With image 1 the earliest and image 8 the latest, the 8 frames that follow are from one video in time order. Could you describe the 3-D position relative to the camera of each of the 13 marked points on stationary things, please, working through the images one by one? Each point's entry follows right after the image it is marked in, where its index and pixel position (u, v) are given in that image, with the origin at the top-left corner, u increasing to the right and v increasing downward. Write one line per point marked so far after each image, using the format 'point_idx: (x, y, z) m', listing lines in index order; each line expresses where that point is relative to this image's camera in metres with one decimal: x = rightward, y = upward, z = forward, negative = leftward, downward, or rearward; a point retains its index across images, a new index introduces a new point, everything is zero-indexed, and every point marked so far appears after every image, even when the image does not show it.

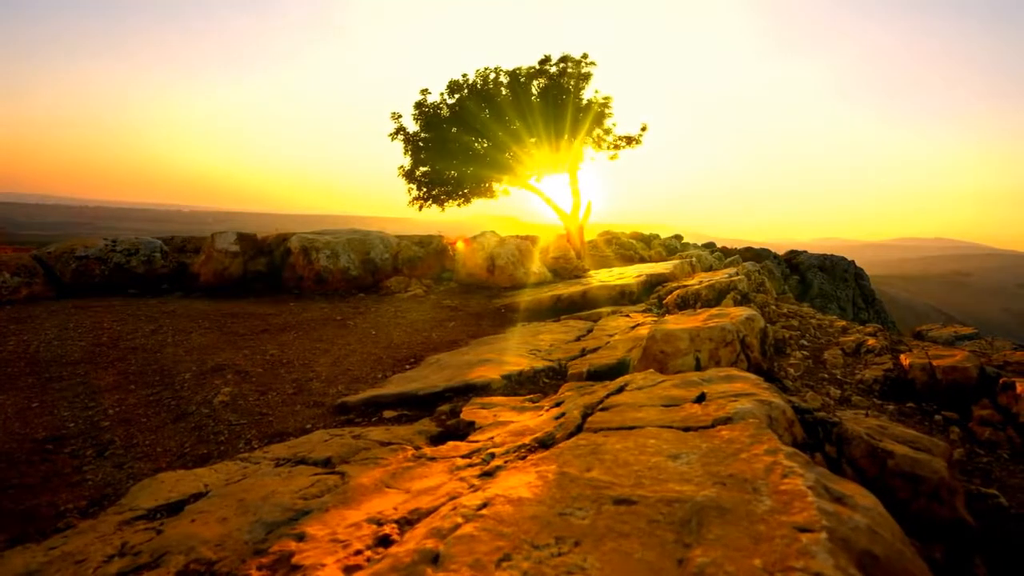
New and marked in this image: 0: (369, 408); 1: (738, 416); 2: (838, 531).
0: (-1.9, -1.6, +6.7) m
1: (+1.6, -0.9, +3.6) m
2: (+1.4, -1.0, +2.1) m
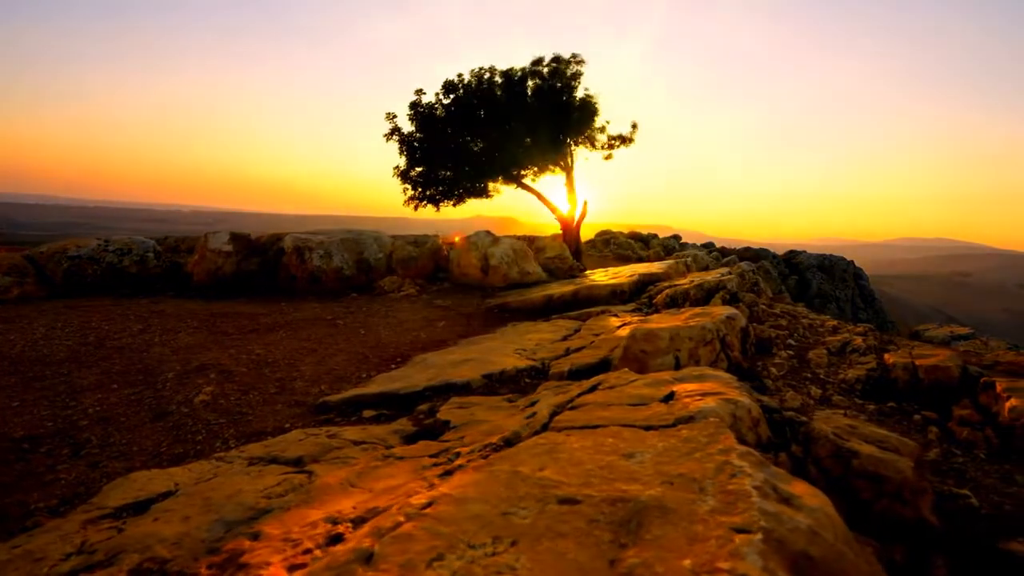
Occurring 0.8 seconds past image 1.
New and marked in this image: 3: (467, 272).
0: (-2.2, -1.6, +6.7) m
1: (+1.3, -0.9, +3.5) m
2: (+1.1, -1.0, +2.1) m
3: (-1.5, +0.5, +16.7) m
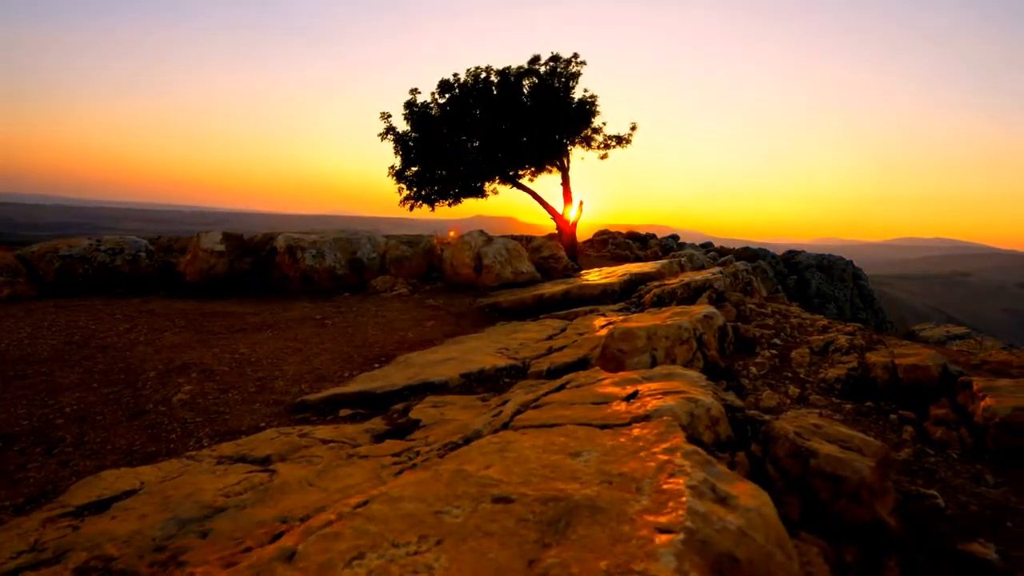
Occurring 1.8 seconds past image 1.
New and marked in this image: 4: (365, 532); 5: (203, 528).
0: (-2.5, -1.6, +6.7) m
1: (+1.0, -0.9, +3.5) m
2: (+0.8, -1.0, +2.1) m
3: (-1.7, +0.5, +16.6) m
4: (-0.7, -1.1, +2.3) m
5: (-2.1, -1.6, +3.4) m
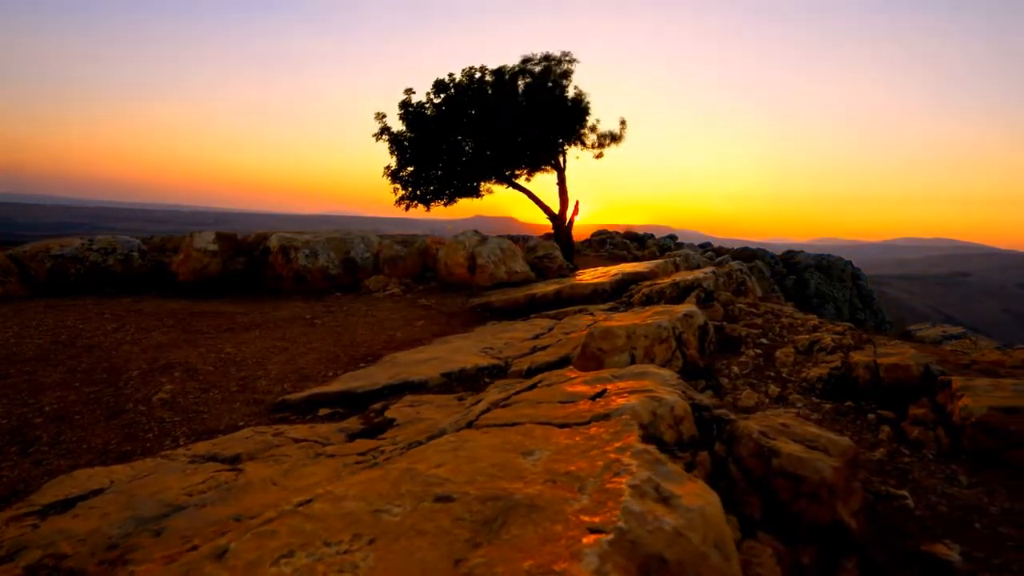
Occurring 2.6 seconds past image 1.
0: (-2.8, -1.6, +6.7) m
1: (+0.7, -0.9, +3.5) m
2: (+0.5, -1.0, +2.0) m
3: (-1.9, +0.5, +16.6) m
4: (-1.0, -1.1, +2.3) m
5: (-2.4, -1.6, +3.4) m
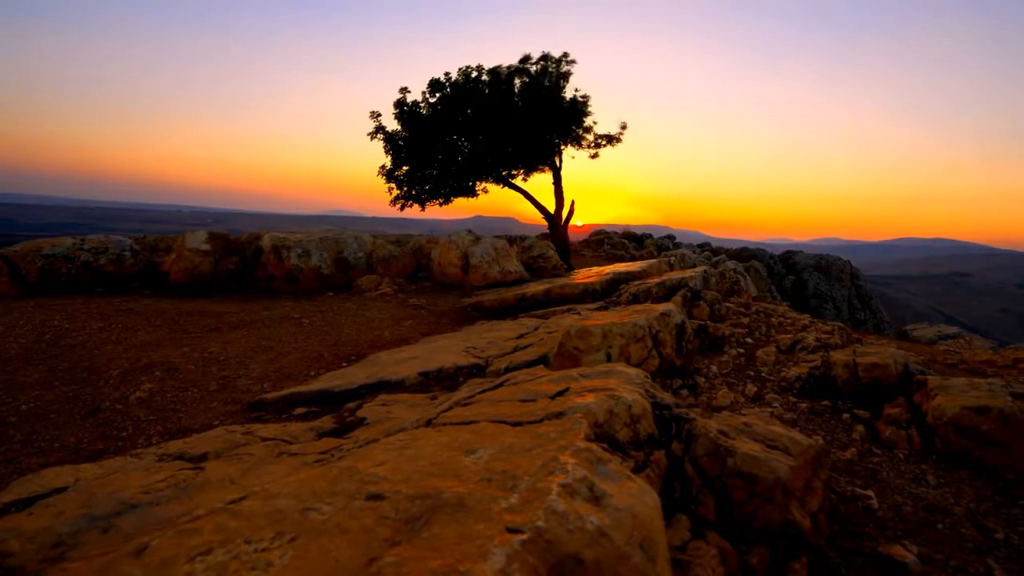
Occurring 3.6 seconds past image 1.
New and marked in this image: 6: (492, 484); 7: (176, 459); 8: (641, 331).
0: (-3.1, -1.6, +6.6) m
1: (+0.4, -0.9, +3.4) m
2: (+0.1, -1.0, +2.0) m
3: (-2.2, +0.5, +16.6) m
4: (-1.3, -1.1, +2.3) m
5: (-2.7, -1.6, +3.3) m
6: (-0.1, -1.0, +2.5) m
7: (-3.3, -1.7, +4.9) m
8: (+1.6, -0.5, +6.3) m
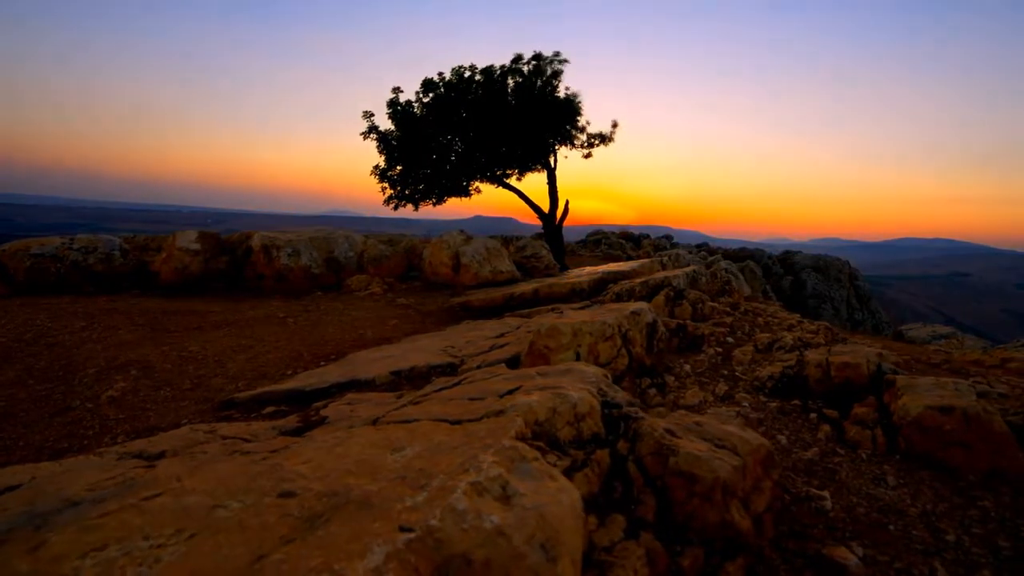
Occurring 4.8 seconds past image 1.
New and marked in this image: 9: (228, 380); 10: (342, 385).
0: (-3.5, -1.5, +6.6) m
1: (0.0, -0.8, +3.4) m
2: (-0.3, -1.0, +2.0) m
3: (-2.5, +0.6, +16.6) m
4: (-1.7, -1.1, +2.2) m
5: (-3.1, -1.6, +3.3) m
6: (-0.5, -0.9, +2.4) m
7: (-3.7, -1.7, +4.9) m
8: (+1.2, -0.5, +6.2) m
9: (-4.4, -1.4, +7.8) m
10: (-2.3, -1.3, +6.7) m
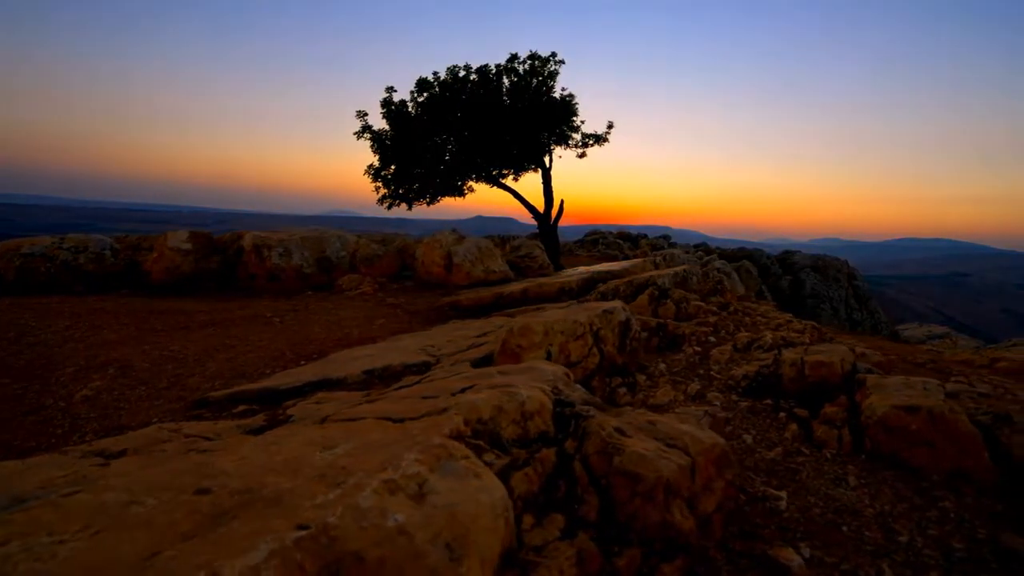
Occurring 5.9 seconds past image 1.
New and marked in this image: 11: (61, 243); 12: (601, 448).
0: (-3.8, -1.5, +6.6) m
1: (-0.4, -0.8, +3.3) m
2: (-0.7, -0.9, +1.9) m
3: (-2.8, +0.6, +16.5) m
4: (-2.1, -1.1, +2.2) m
5: (-3.5, -1.5, +3.3) m
6: (-0.9, -0.9, +2.4) m
7: (-4.1, -1.6, +4.8) m
8: (+0.9, -0.5, +6.1) m
9: (-4.8, -1.4, +7.7) m
10: (-2.6, -1.3, +6.7) m
11: (-13.0, +1.3, +14.4) m
12: (+0.6, -1.1, +3.4) m
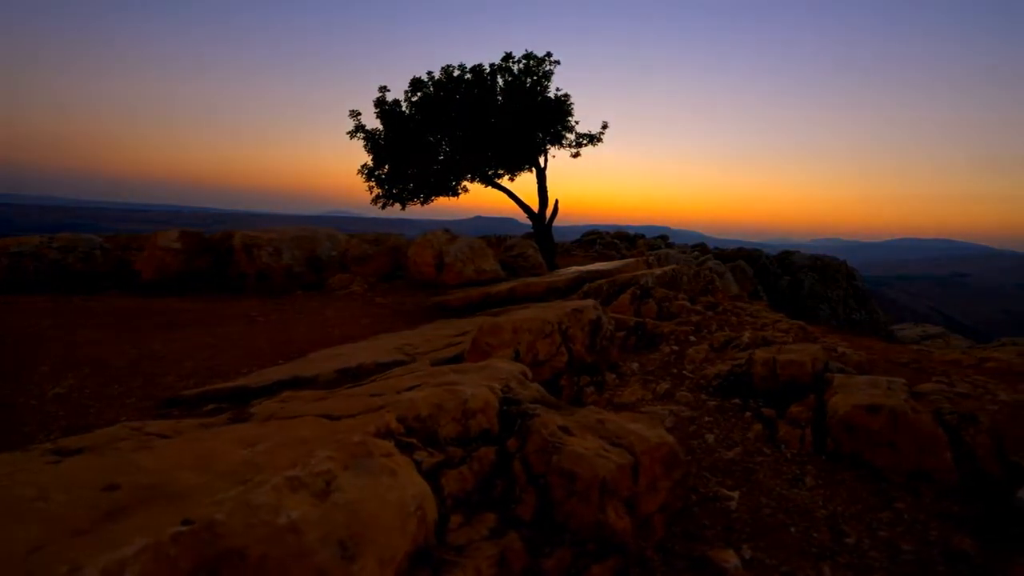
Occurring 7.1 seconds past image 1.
0: (-4.2, -1.5, +6.6) m
1: (-0.8, -0.8, +3.3) m
2: (-1.1, -0.9, +1.9) m
3: (-3.1, +0.6, +16.5) m
4: (-2.5, -1.0, +2.2) m
5: (-3.9, -1.5, +3.3) m
6: (-1.3, -0.9, +2.3) m
7: (-4.5, -1.6, +4.8) m
8: (+0.5, -0.5, +6.1) m
9: (-5.1, -1.4, +7.7) m
10: (-3.0, -1.3, +6.6) m
11: (-13.4, +1.3, +14.5) m
12: (+0.2, -1.1, +3.3) m
